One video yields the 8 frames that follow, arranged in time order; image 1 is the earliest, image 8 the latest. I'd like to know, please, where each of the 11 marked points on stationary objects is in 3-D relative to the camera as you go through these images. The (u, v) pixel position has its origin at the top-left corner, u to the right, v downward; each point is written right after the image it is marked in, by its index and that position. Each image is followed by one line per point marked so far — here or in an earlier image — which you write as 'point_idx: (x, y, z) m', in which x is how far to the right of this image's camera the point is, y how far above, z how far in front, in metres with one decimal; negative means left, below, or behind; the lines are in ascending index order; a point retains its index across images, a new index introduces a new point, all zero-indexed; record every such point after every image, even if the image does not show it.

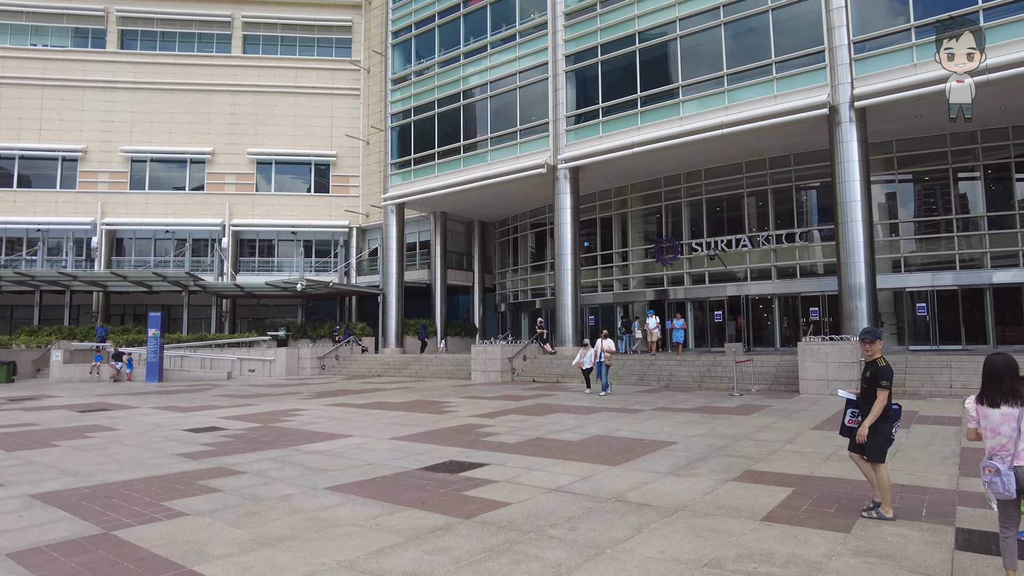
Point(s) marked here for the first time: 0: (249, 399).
0: (-6.6, -2.8, +16.6) m
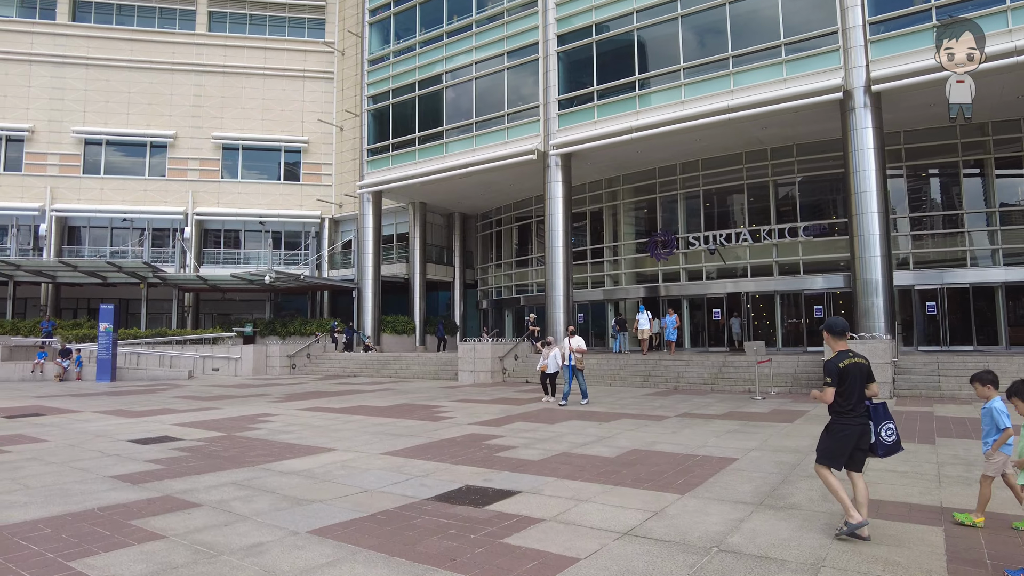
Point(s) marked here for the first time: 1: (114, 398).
0: (-6.6, -2.5, +14.5) m
1: (-9.7, -2.7, +16.1) m
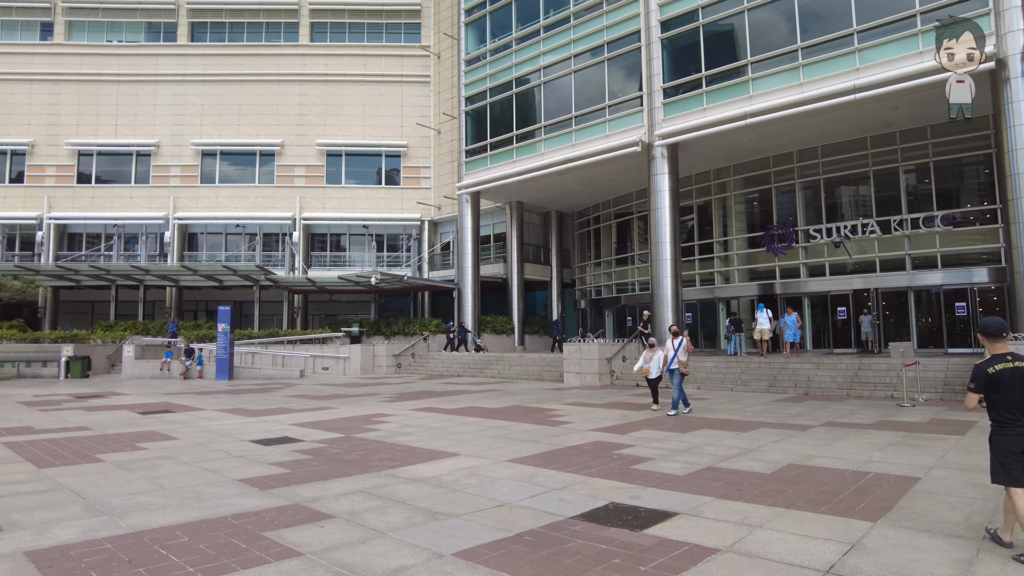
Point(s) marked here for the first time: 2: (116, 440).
0: (-4.2, -2.5, +14.6) m
1: (-7.0, -2.8, +16.6) m
2: (-5.5, -2.1, +9.2) m
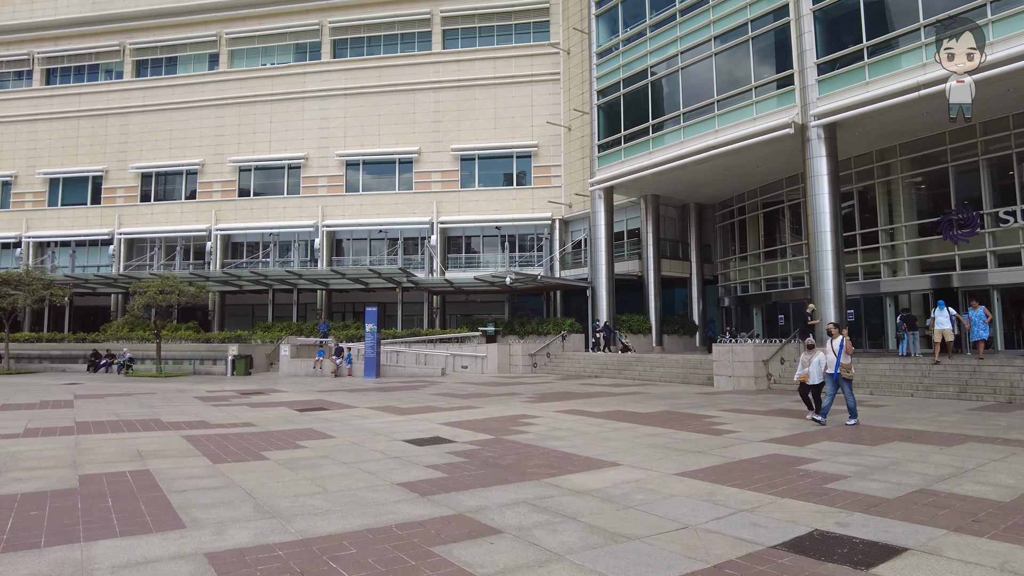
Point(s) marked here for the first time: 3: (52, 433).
0: (-1.0, -2.5, +14.5) m
1: (-3.4, -2.8, +17.0) m
2: (-3.3, -2.2, +9.5) m
3: (-6.8, -2.1, +9.7) m
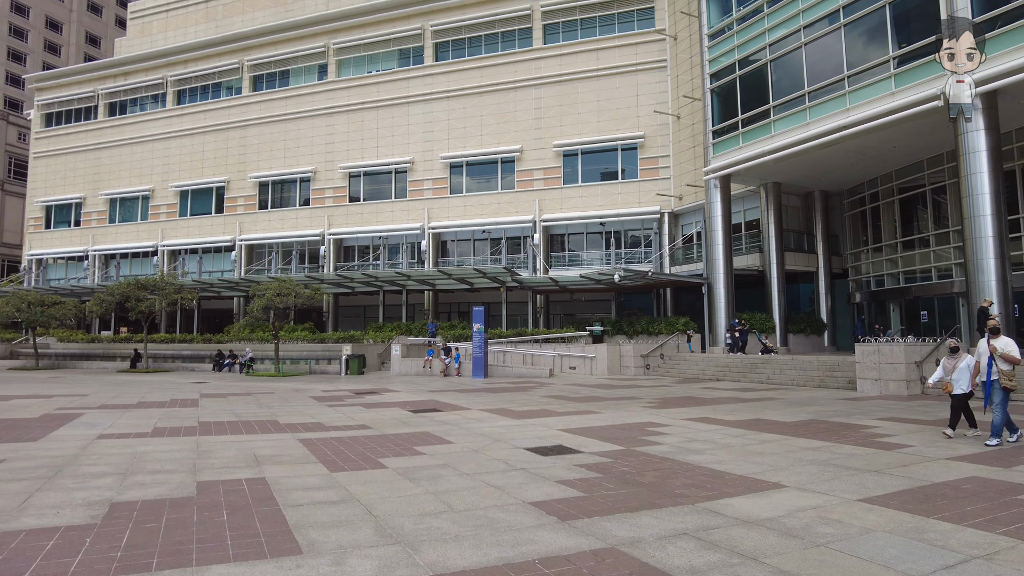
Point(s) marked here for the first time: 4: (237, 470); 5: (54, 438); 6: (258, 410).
0: (+1.5, -2.5, +13.6) m
1: (-0.5, -2.7, +16.5) m
2: (-1.6, -2.1, +9.0) m
3: (-5.0, -2.1, +9.7) m
4: (-2.9, -1.9, +6.9) m
5: (-6.3, -2.1, +9.0) m
6: (-5.0, -2.4, +12.9) m
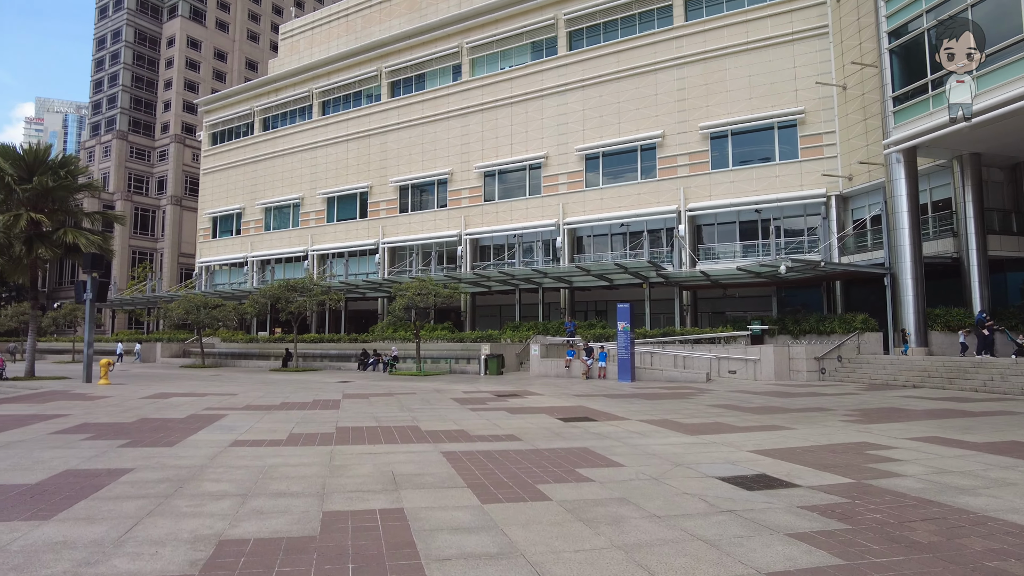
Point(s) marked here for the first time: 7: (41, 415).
0: (+4.4, -2.3, +11.4) m
1: (+3.0, -2.6, +14.6) m
2: (+0.5, -2.0, +7.5) m
3: (-2.7, -2.1, +8.8) m
4: (-1.2, -1.8, +5.7) m
5: (-4.2, -2.0, +8.4) m
6: (-2.1, -2.3, +12.0) m
7: (-8.0, -2.2, +11.2) m
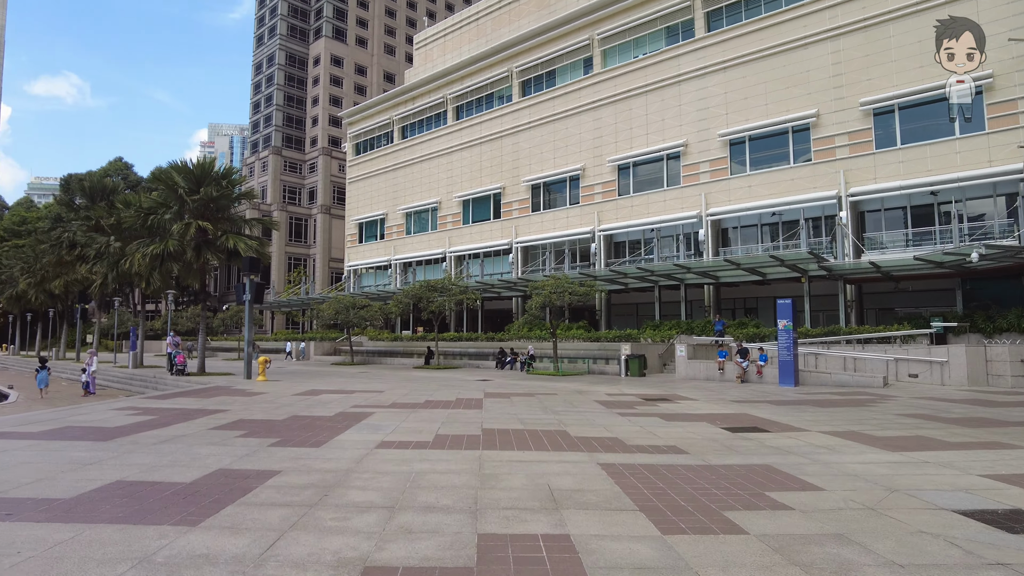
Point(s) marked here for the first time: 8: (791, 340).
0: (+6.8, -2.1, +9.5) m
1: (+6.1, -2.4, +12.8) m
2: (+2.2, -1.9, +6.4) m
3: (-0.7, -2.0, +8.3) m
4: (+0.1, -1.7, +4.9) m
5: (-2.2, -1.9, +8.2) m
6: (+0.5, -2.2, +11.3) m
7: (-5.4, -2.2, +11.6) m
8: (+7.9, -1.5, +18.8) m
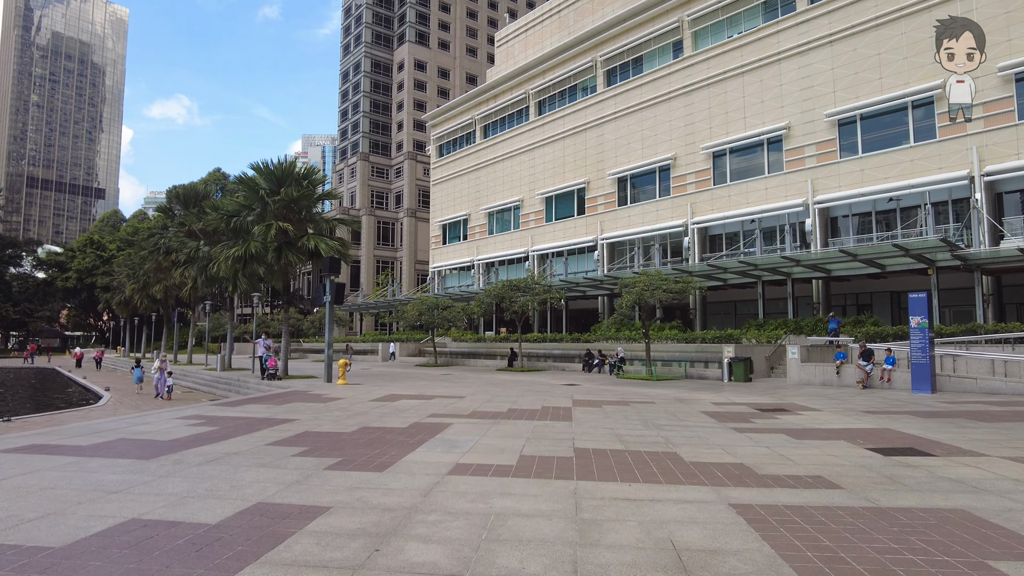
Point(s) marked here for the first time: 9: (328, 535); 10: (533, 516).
0: (+8.0, -1.9, +7.1) m
1: (+7.6, -2.2, +10.5) m
2: (+2.9, -1.7, +4.6) m
3: (+0.4, -1.9, +6.9) m
4: (+0.7, -1.6, +3.4) m
5: (-1.2, -1.9, +7.0) m
6: (+2.0, -2.1, +9.7) m
7: (-3.9, -2.2, +10.8) m
8: (+10.2, -1.3, +16.2) m
9: (-1.3, -1.7, +4.6) m
10: (+0.1, -1.7, +5.0) m
